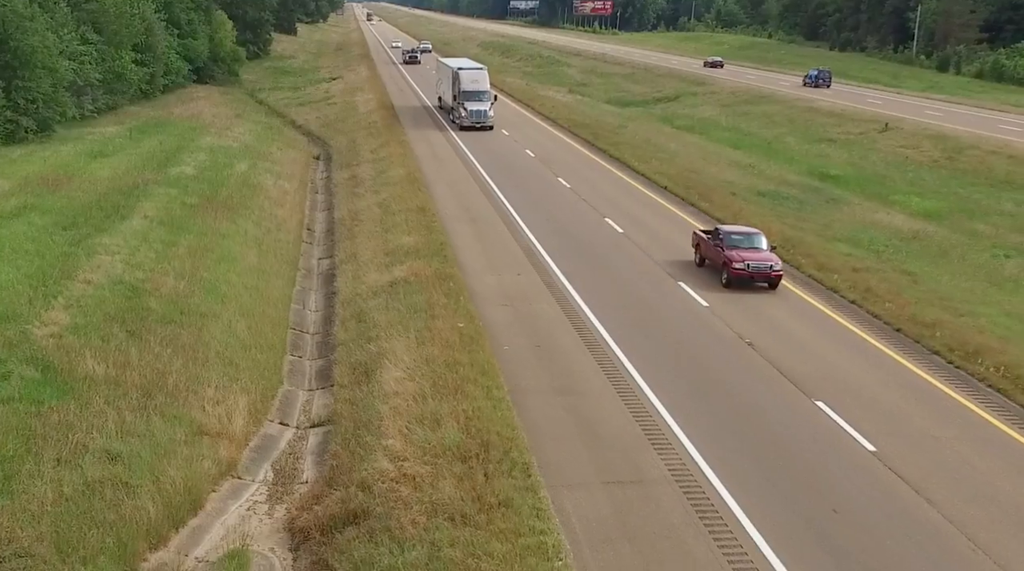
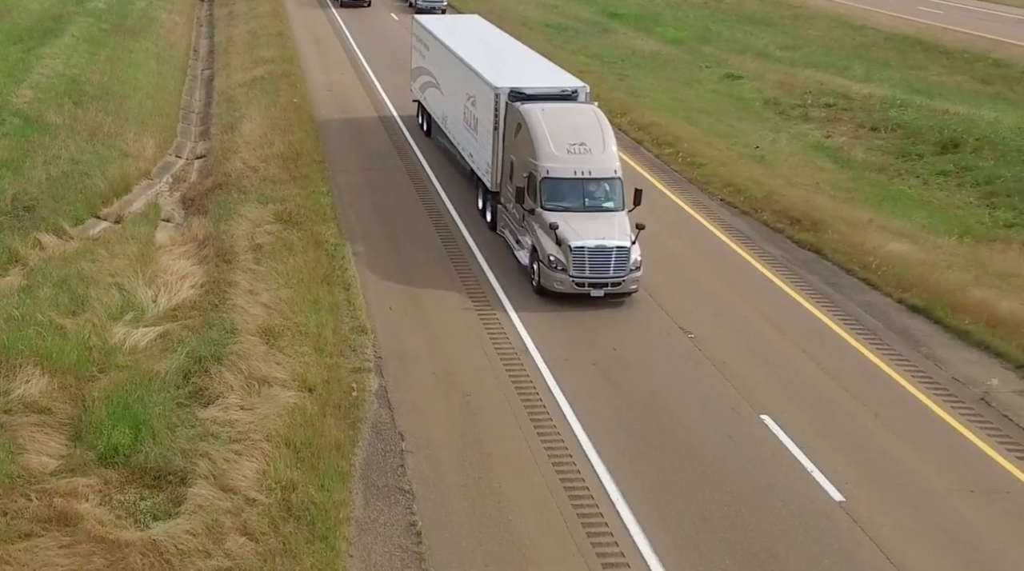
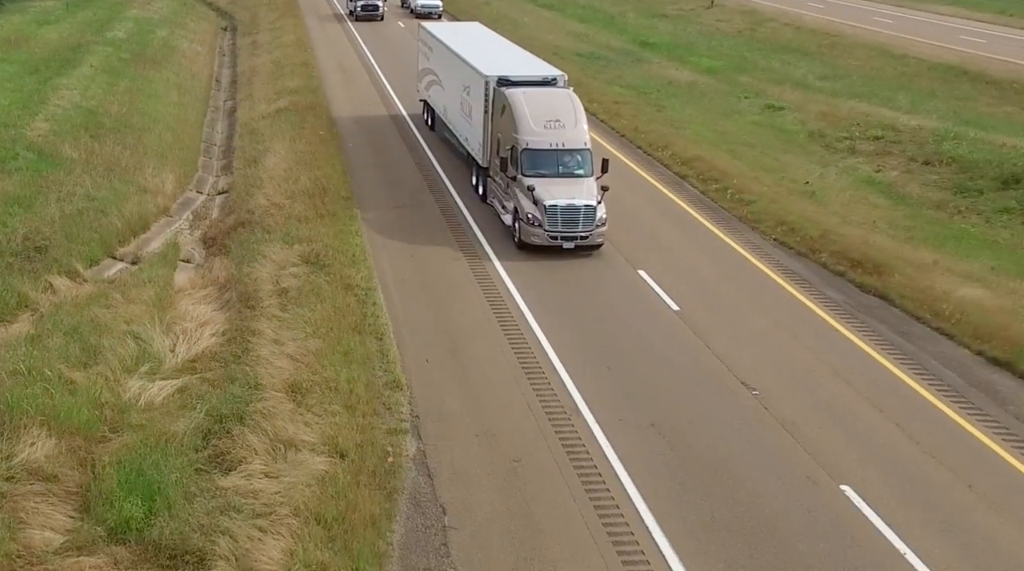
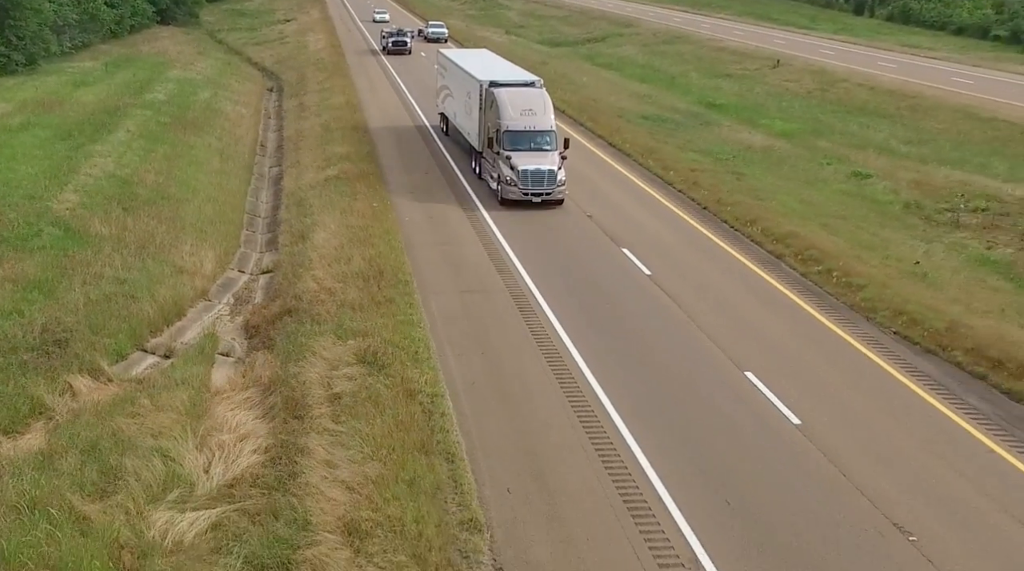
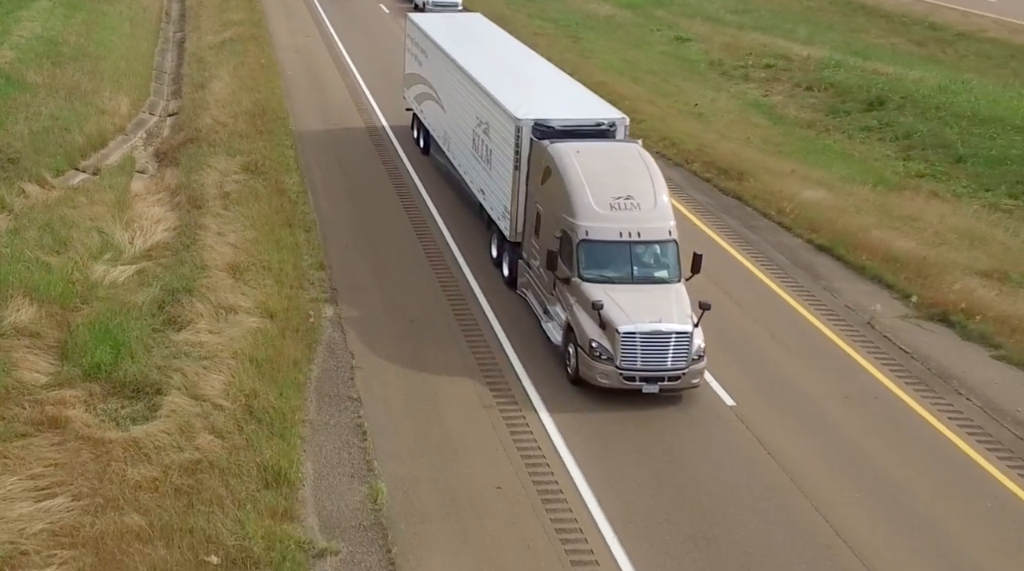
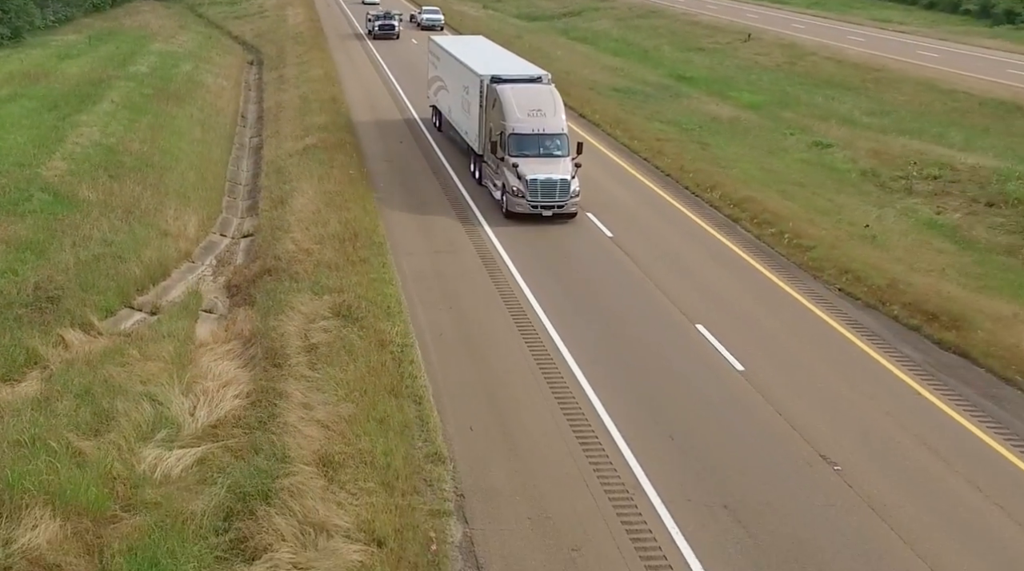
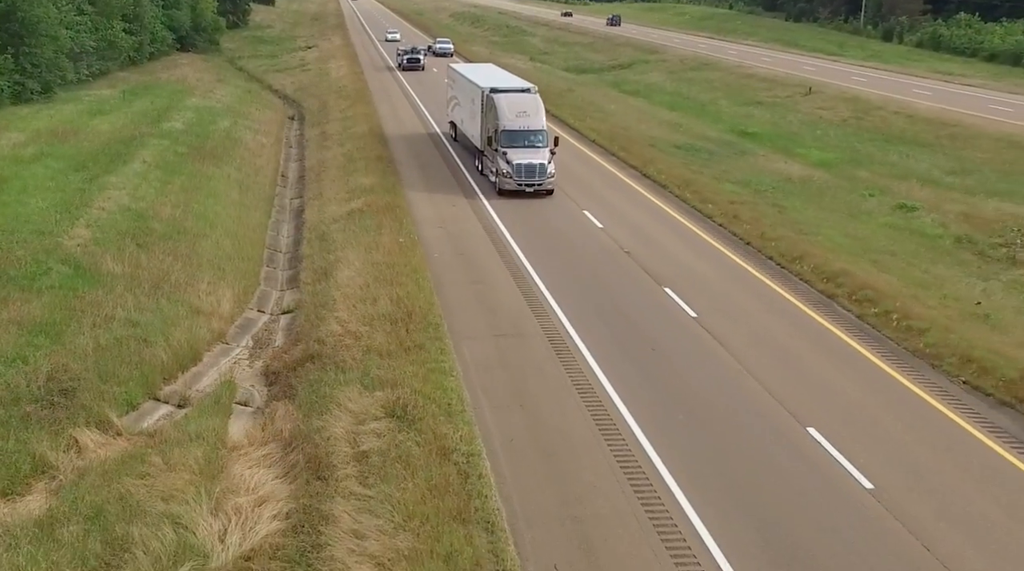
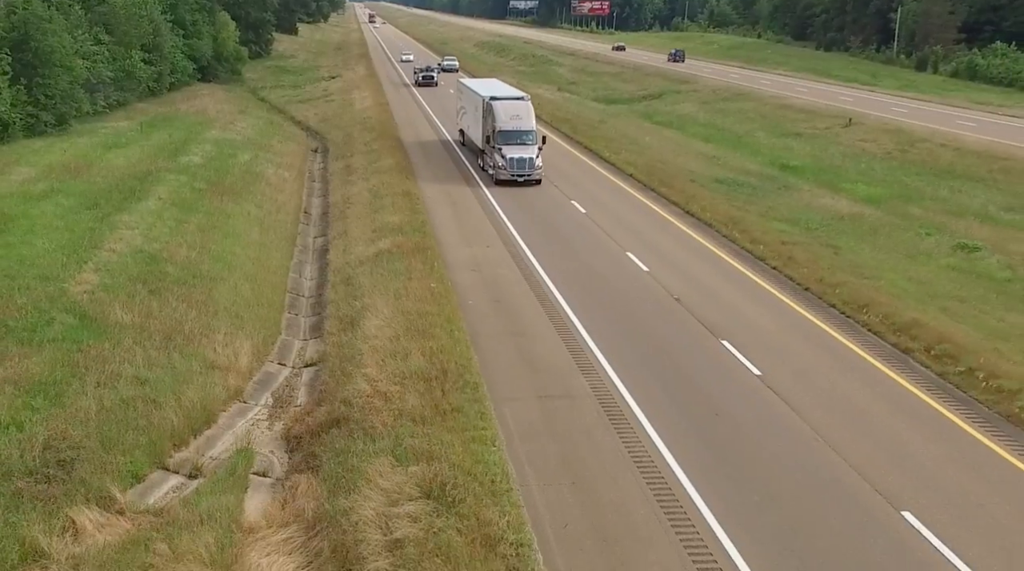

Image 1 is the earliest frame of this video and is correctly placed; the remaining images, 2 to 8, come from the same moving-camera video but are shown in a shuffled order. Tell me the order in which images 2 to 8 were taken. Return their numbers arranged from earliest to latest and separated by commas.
8, 7, 4, 6, 3, 2, 5
